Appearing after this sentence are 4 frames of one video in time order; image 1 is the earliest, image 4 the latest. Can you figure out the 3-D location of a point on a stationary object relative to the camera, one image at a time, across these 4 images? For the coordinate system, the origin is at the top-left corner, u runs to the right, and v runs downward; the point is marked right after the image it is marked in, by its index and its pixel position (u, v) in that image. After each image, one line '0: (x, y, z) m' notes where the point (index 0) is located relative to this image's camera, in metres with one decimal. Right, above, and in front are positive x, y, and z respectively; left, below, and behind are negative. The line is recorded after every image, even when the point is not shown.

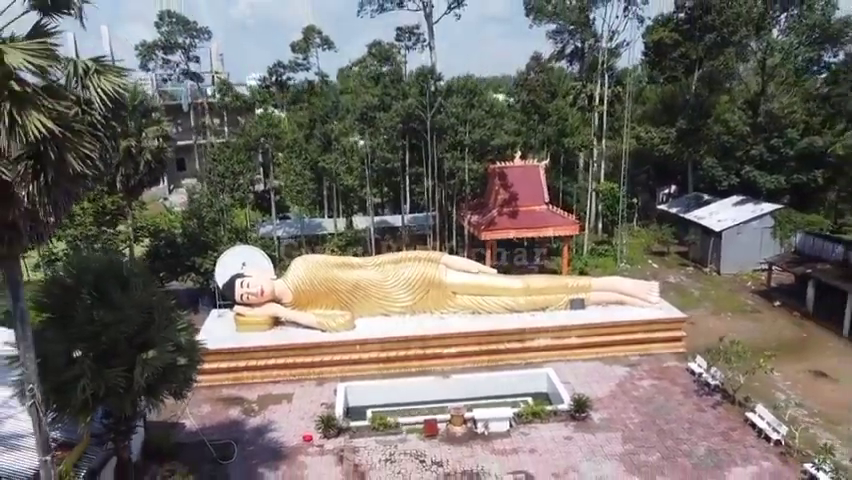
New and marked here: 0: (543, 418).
0: (+1.8, -2.7, +10.0) m
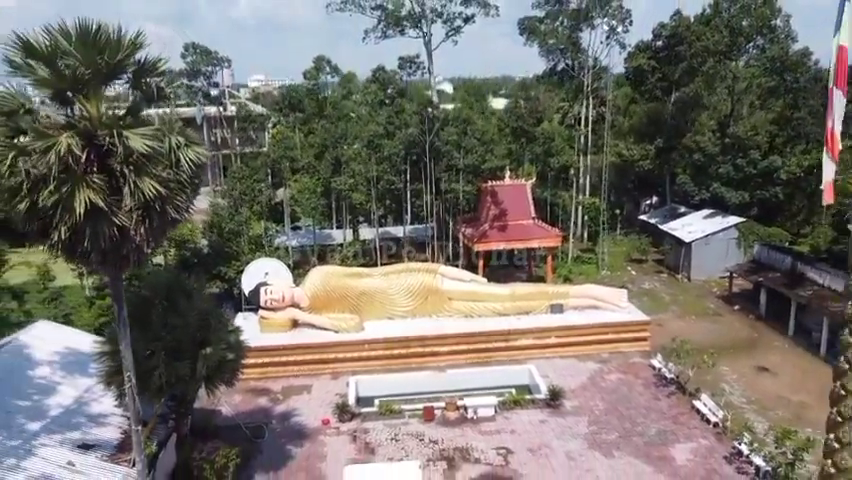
0: (+1.7, -2.9, +11.9) m
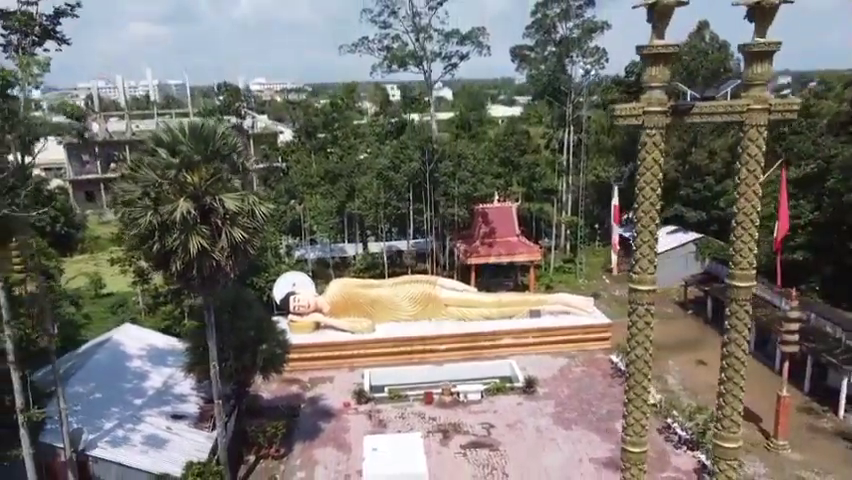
0: (+1.7, -3.4, +14.9) m
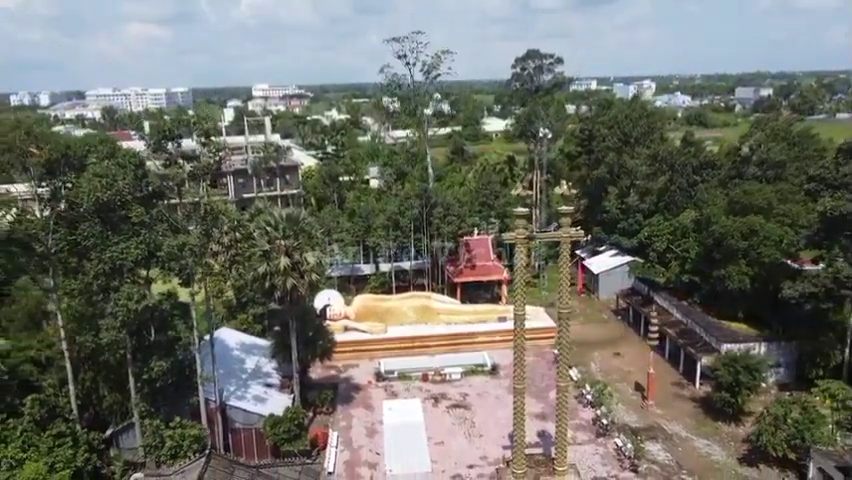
0: (+1.7, -4.3, +21.7) m
